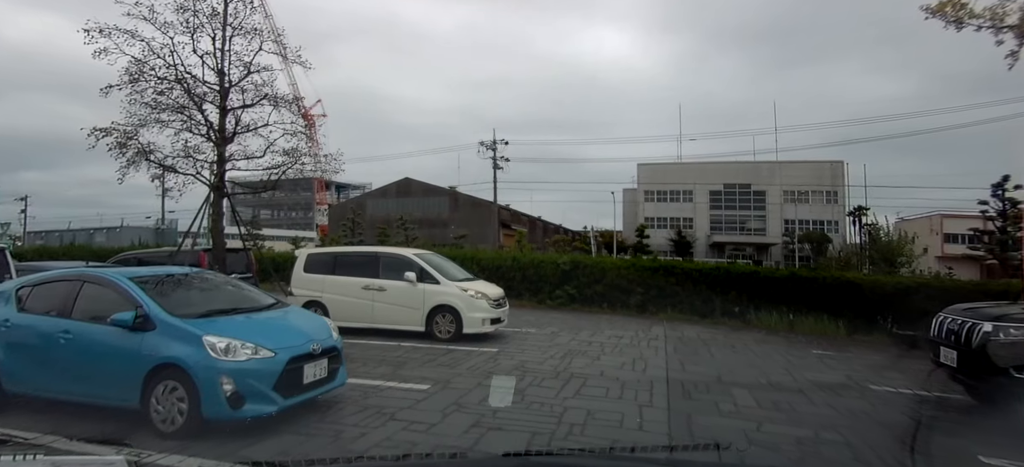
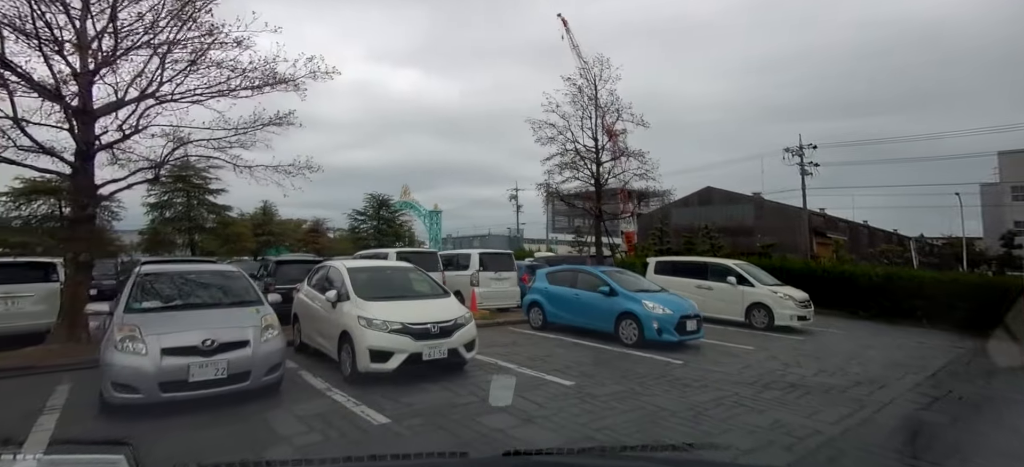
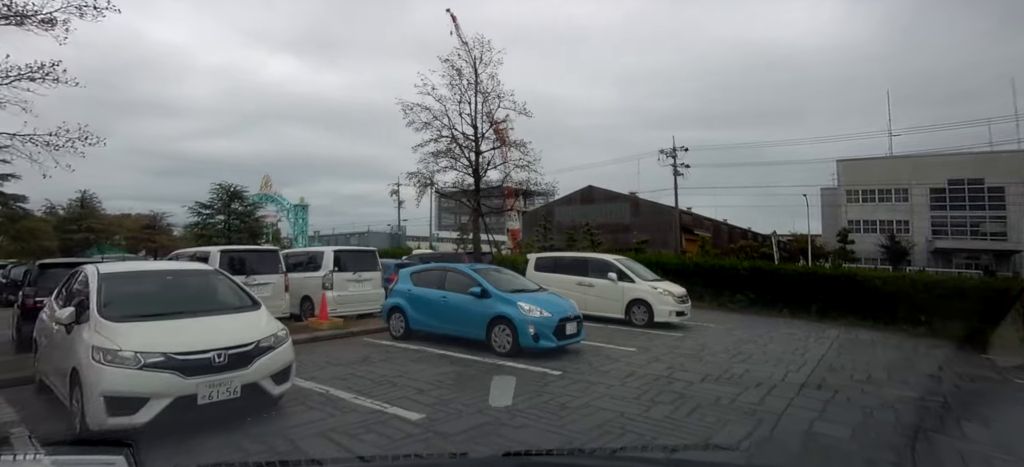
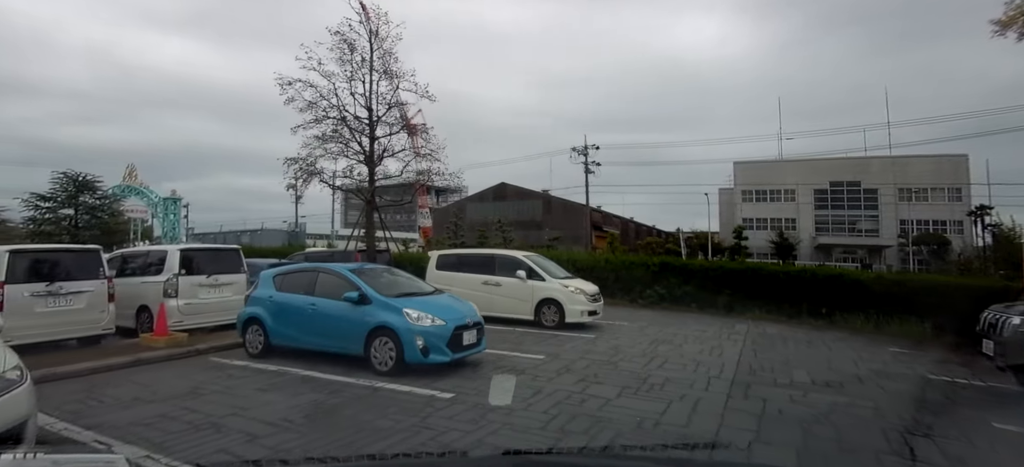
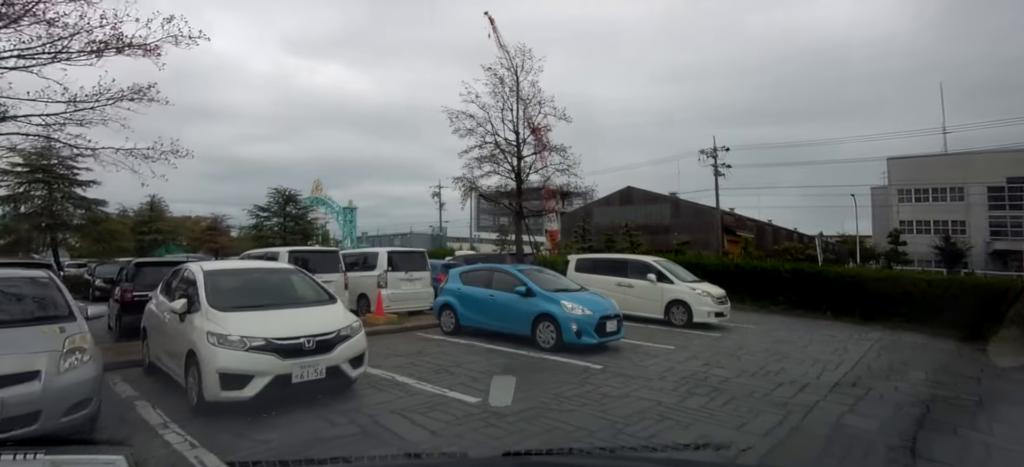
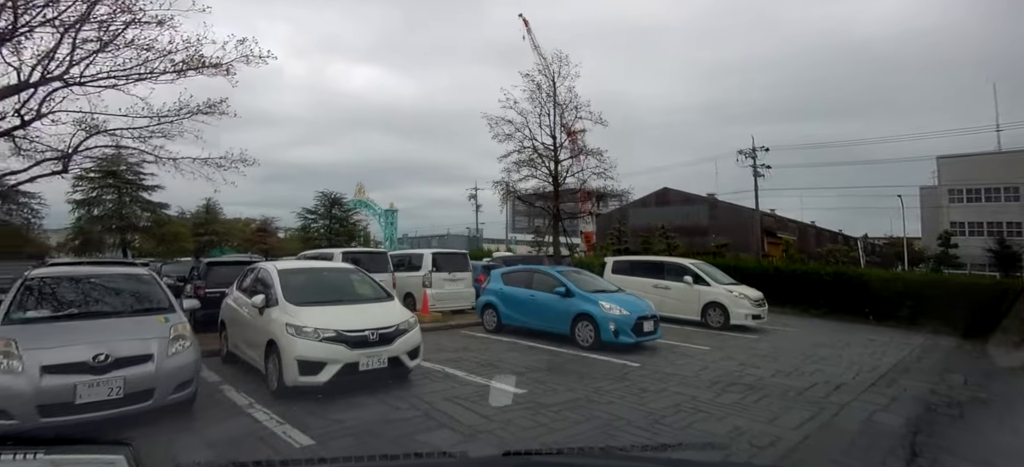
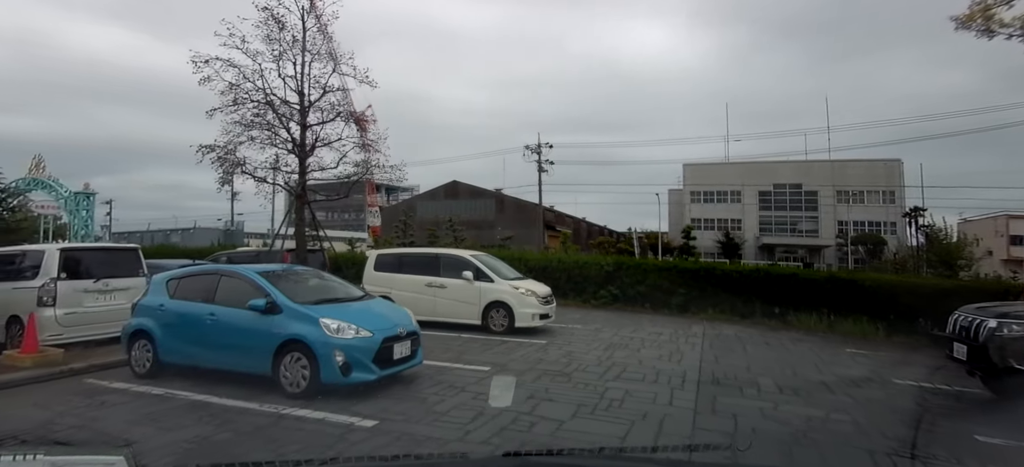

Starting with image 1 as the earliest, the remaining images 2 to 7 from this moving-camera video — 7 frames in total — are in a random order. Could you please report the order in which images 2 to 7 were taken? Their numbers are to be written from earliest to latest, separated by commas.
7, 4, 3, 5, 6, 2
